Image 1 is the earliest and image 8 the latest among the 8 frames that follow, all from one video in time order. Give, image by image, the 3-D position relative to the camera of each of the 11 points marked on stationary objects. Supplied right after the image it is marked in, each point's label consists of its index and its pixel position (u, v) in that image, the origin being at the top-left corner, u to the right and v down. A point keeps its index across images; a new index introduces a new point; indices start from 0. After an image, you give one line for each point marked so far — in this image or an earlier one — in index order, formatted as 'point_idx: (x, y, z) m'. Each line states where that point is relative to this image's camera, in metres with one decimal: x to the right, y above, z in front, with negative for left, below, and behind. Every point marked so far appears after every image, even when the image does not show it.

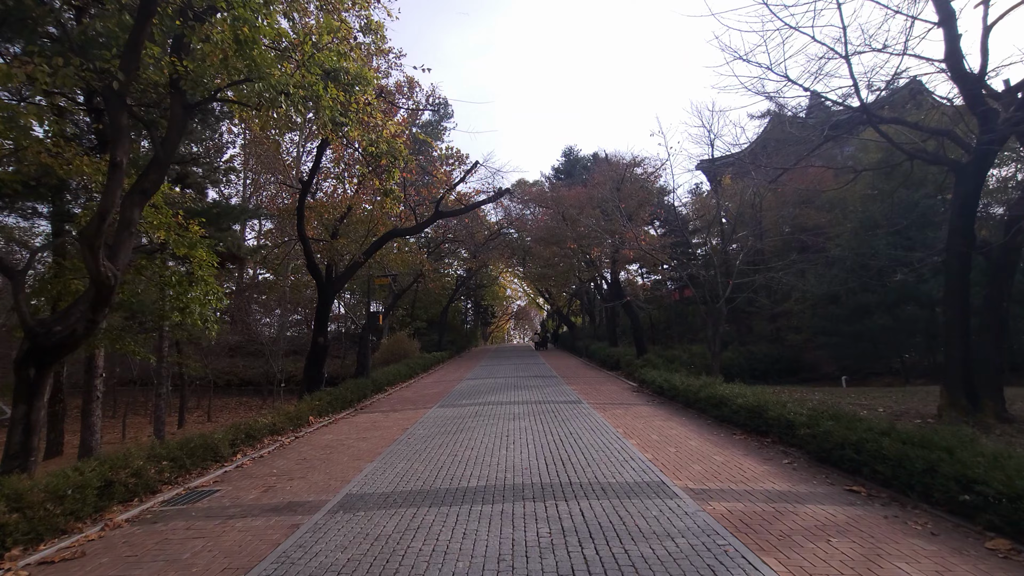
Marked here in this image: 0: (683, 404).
0: (+4.7, -3.2, +13.6) m
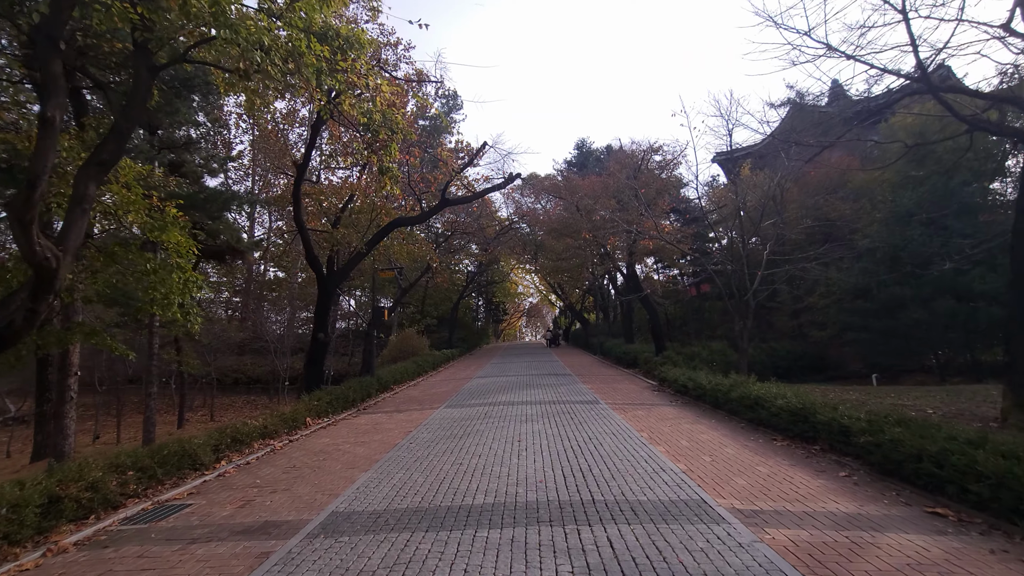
0: (+5.0, -3.0, +12.5) m
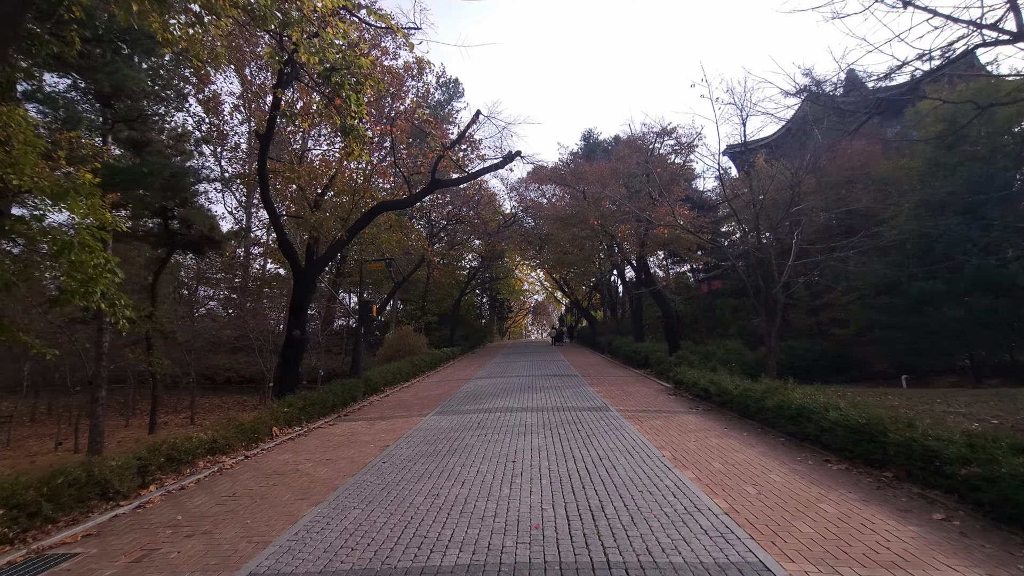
0: (+5.0, -2.8, +10.8) m
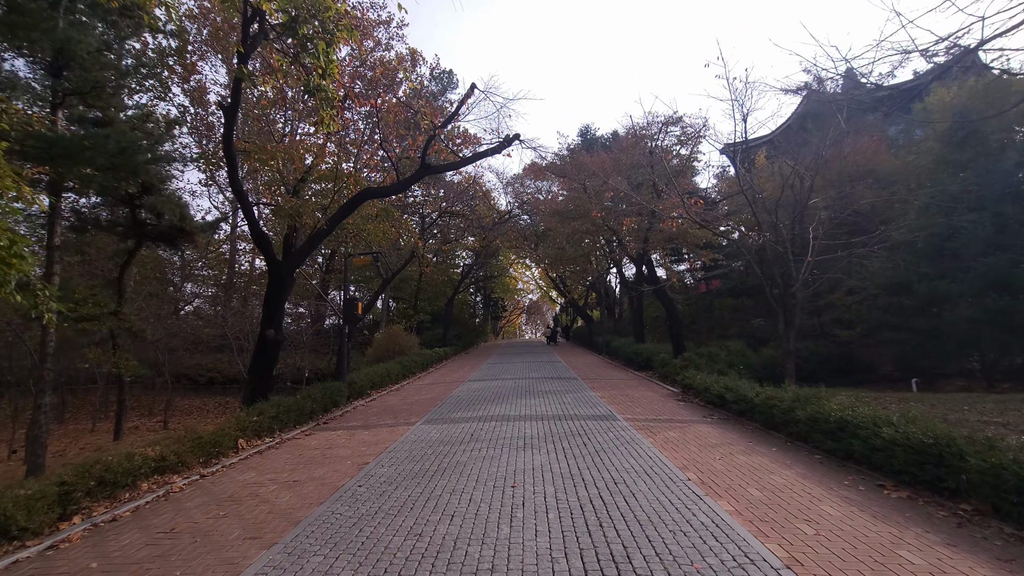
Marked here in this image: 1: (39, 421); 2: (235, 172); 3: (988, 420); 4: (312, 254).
0: (+4.9, -2.7, +9.7) m
1: (-9.7, -2.7, +10.0) m
2: (-6.3, +2.6, +11.0) m
3: (+9.8, -2.7, +10.1) m
4: (-4.9, +0.8, +11.9) m
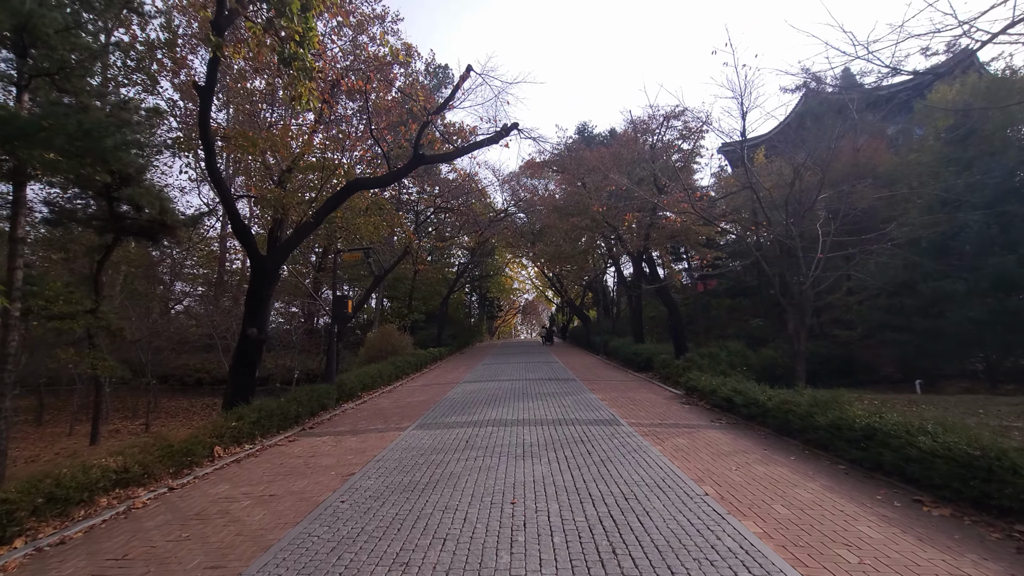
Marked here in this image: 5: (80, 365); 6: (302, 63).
0: (+4.9, -2.7, +9.1) m
1: (-9.7, -2.6, +9.3) m
2: (-6.3, +2.7, +10.3) m
3: (+9.8, -2.7, +9.5) m
4: (-4.9, +0.9, +11.2) m
5: (-13.2, -2.4, +14.9) m
6: (-3.0, +3.1, +7.0) m
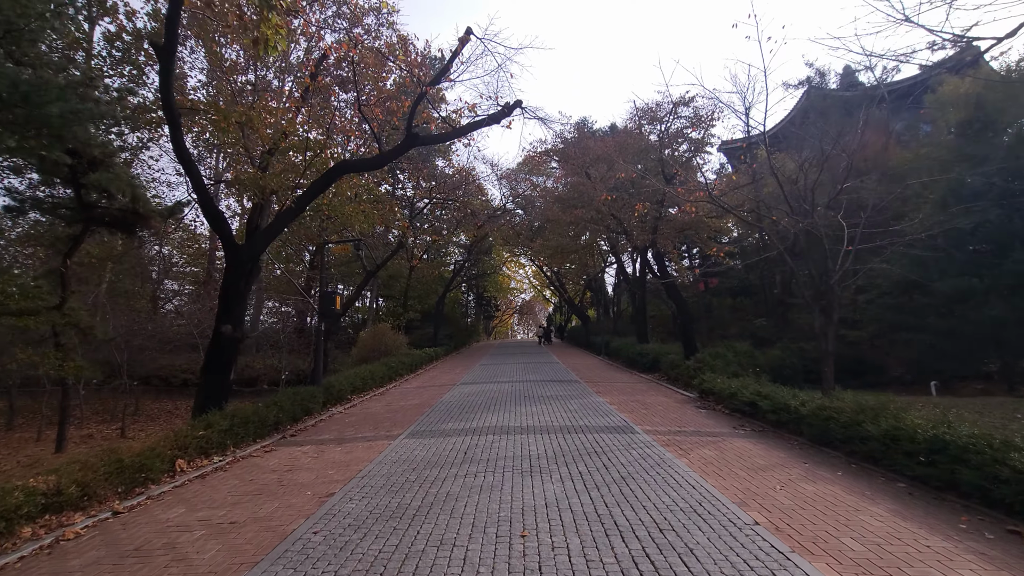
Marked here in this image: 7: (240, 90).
0: (+4.9, -2.5, +8.2) m
1: (-9.7, -2.5, +8.2) m
2: (-6.3, +2.8, +9.3) m
3: (+9.9, -2.6, +8.6) m
4: (-4.9, +1.1, +10.1) m
5: (-13.2, -2.2, +13.8) m
6: (-2.9, +3.3, +6.0) m
7: (-6.4, +4.7, +11.5) m
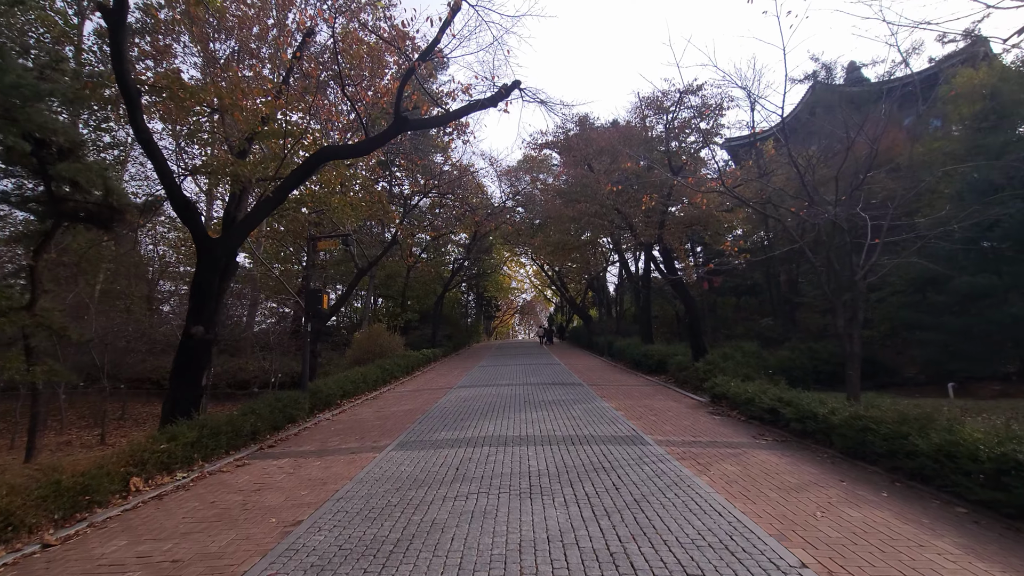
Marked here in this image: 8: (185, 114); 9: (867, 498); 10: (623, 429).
0: (+4.9, -2.5, +7.3) m
1: (-9.7, -2.4, +7.4) m
2: (-6.3, +2.9, +8.5) m
3: (+9.8, -2.5, +7.7) m
4: (-4.9, +1.1, +9.3) m
5: (-13.2, -2.2, +13.0) m
6: (-2.9, +3.3, +5.2) m
7: (-6.5, +4.7, +10.6) m
8: (-6.3, +3.3, +9.5) m
9: (+4.1, -2.4, +5.6) m
10: (+2.1, -2.7, +9.4) m
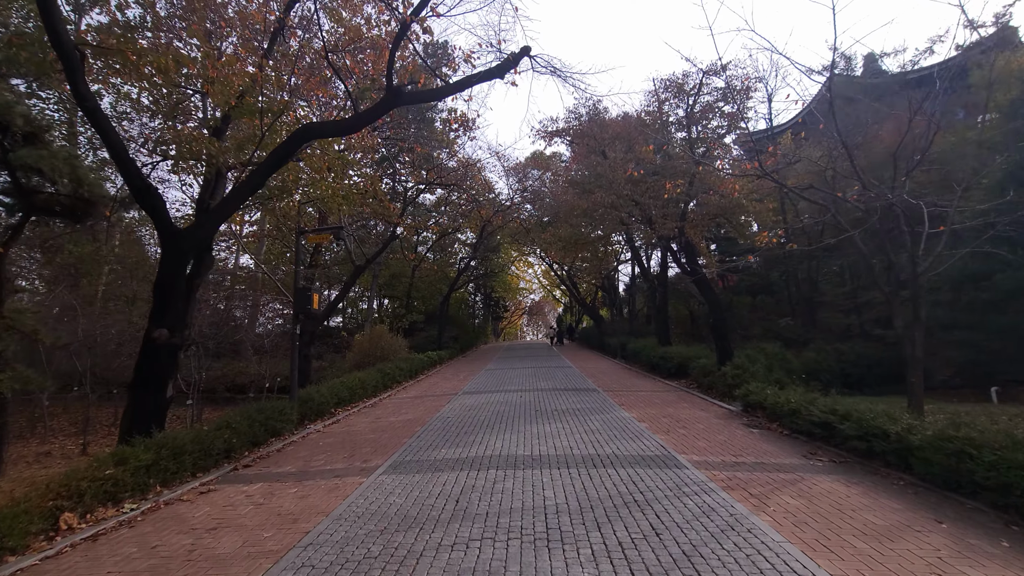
0: (+5.0, -2.4, +6.0) m
1: (-9.6, -2.4, +6.3) m
2: (-6.2, +2.9, +7.3) m
3: (+10.0, -2.4, +6.3) m
4: (-4.7, +1.2, +8.2) m
5: (-13.0, -2.2, +12.0) m
6: (-2.8, +3.4, +4.0) m
7: (-6.3, +4.8, +9.5) m
8: (-6.1, +3.4, +8.4) m
9: (+4.2, -2.3, +4.3) m
10: (+2.3, -2.6, +8.1) m
